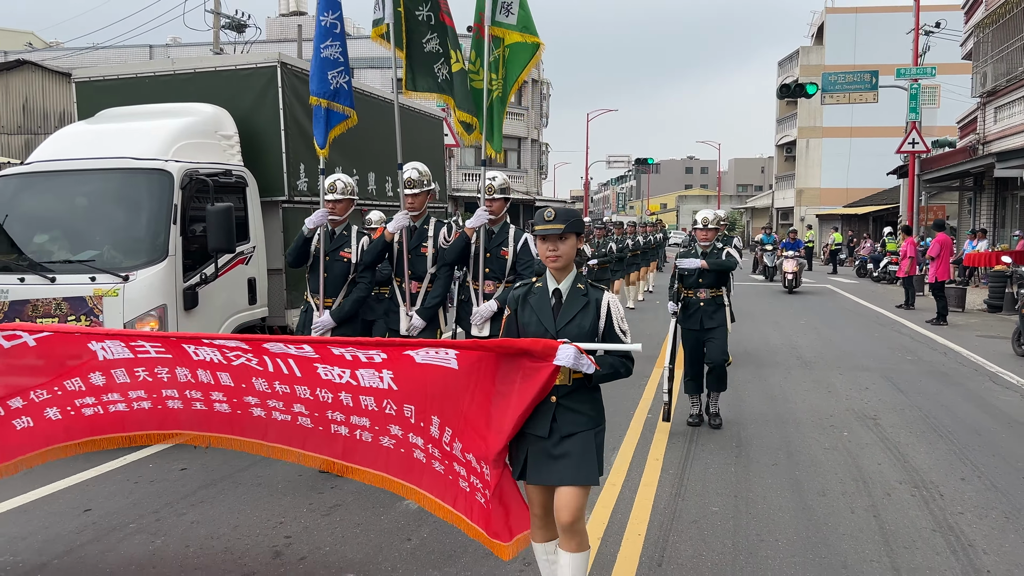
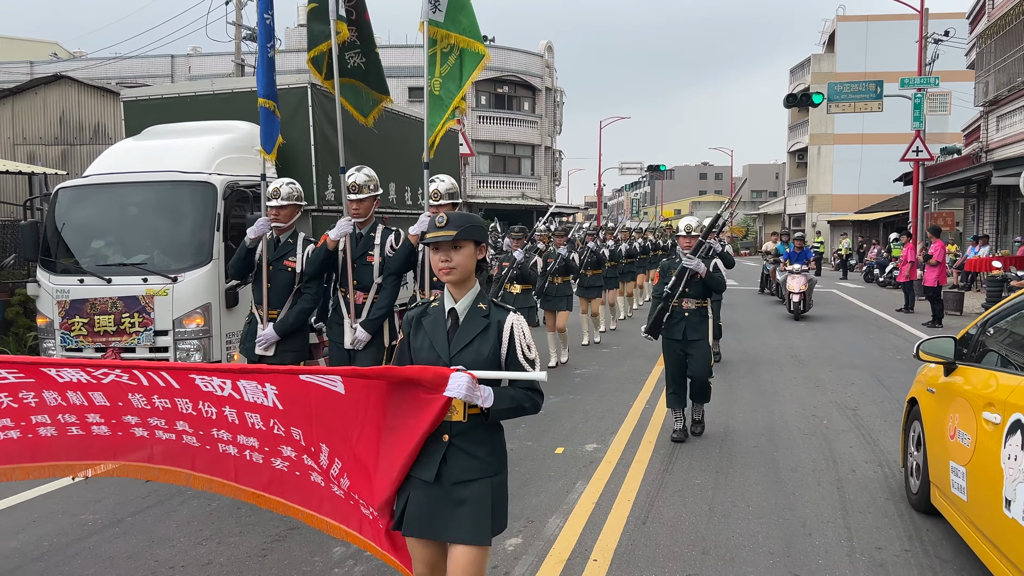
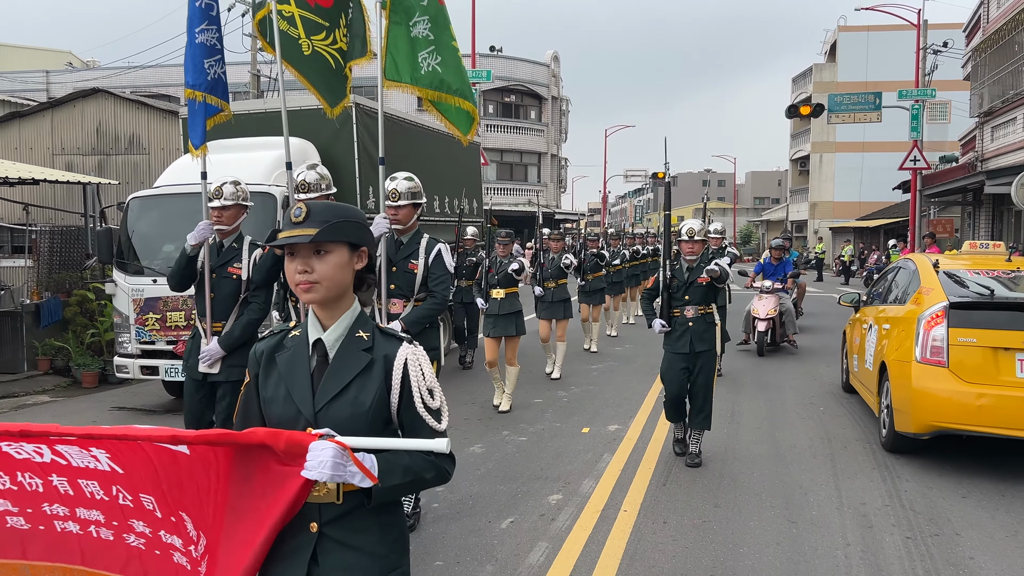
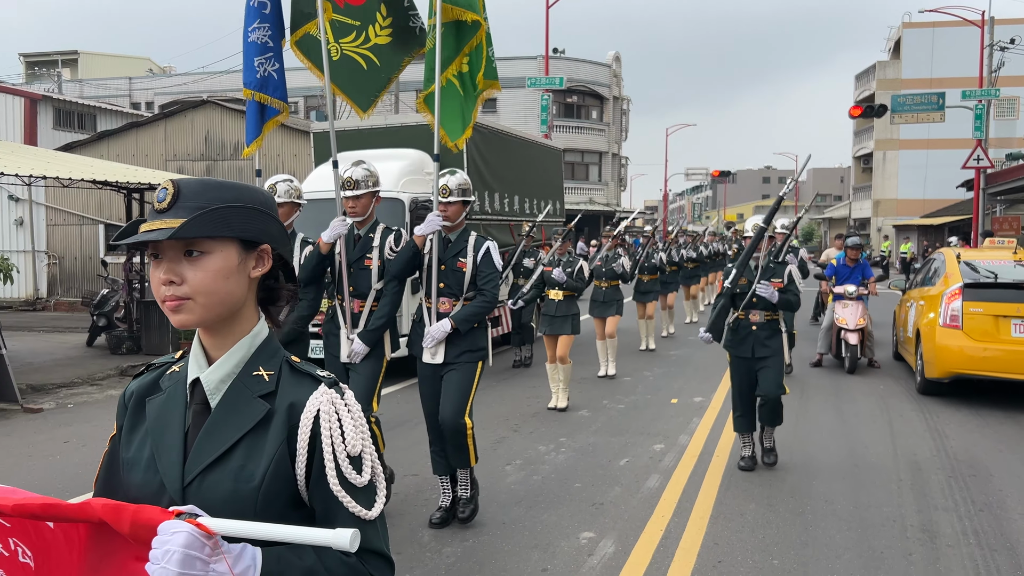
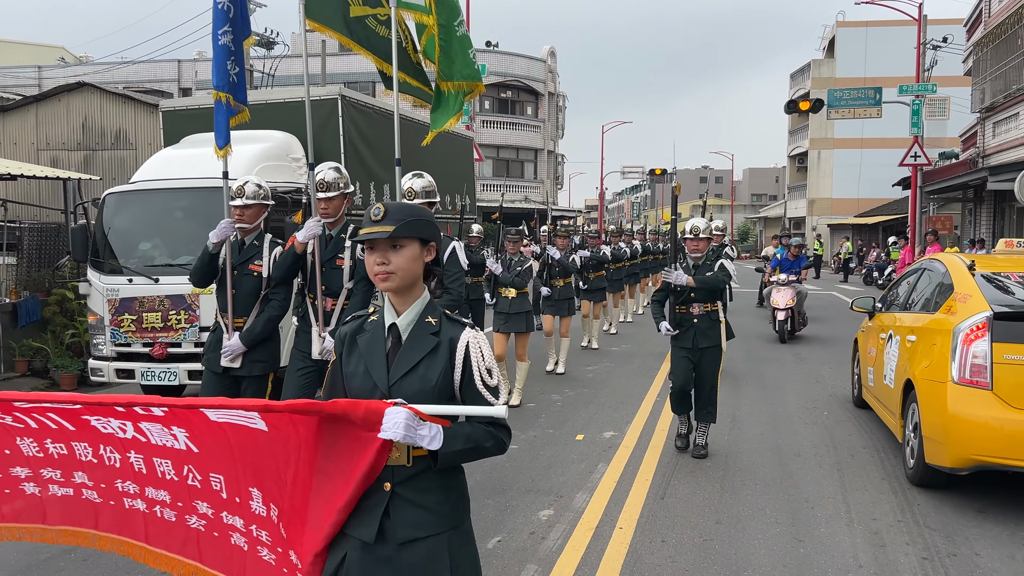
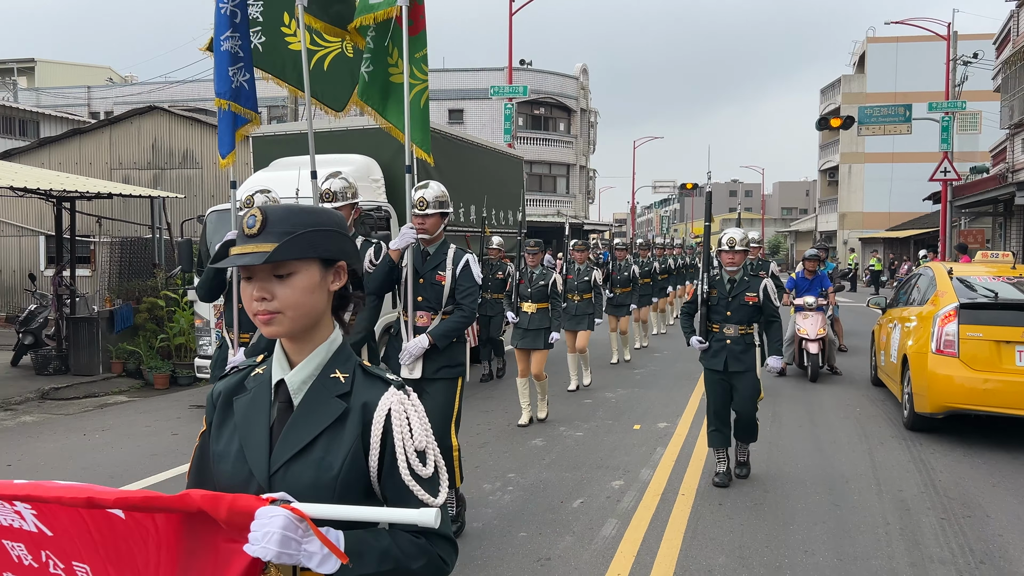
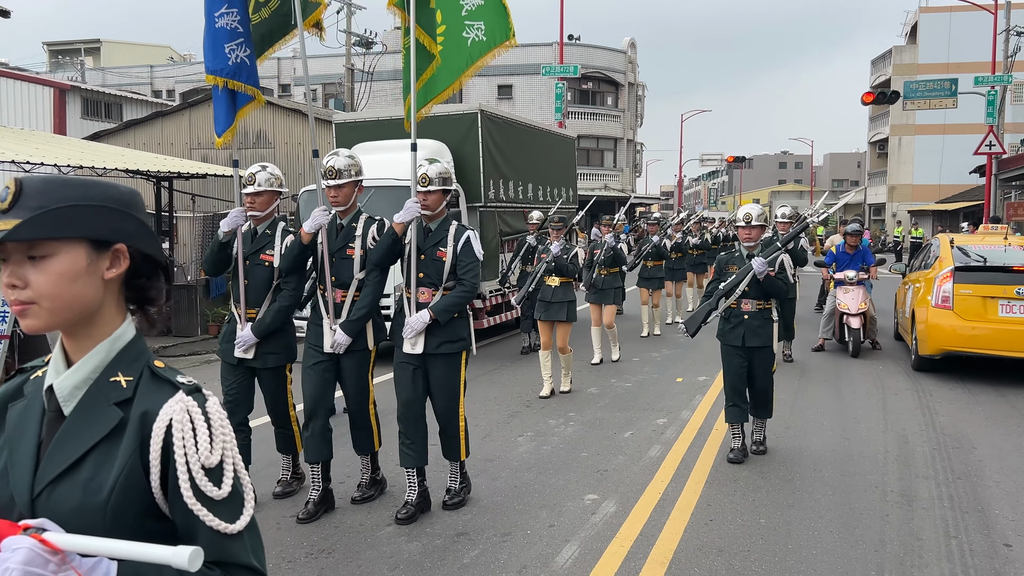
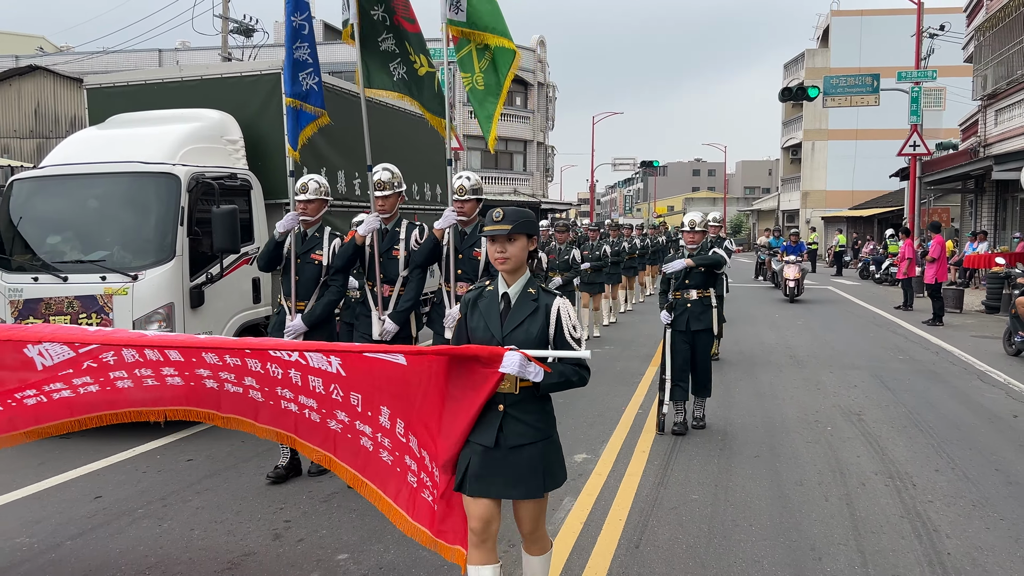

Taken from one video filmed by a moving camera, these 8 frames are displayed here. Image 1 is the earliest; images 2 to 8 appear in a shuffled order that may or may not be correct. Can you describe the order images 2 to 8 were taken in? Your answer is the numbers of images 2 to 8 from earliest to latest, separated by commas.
8, 2, 5, 3, 6, 4, 7
